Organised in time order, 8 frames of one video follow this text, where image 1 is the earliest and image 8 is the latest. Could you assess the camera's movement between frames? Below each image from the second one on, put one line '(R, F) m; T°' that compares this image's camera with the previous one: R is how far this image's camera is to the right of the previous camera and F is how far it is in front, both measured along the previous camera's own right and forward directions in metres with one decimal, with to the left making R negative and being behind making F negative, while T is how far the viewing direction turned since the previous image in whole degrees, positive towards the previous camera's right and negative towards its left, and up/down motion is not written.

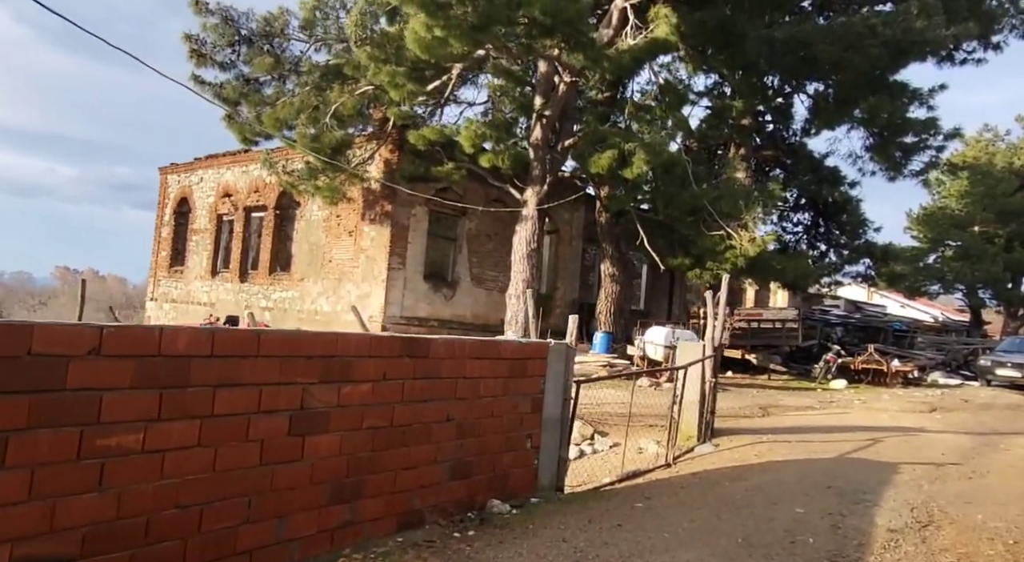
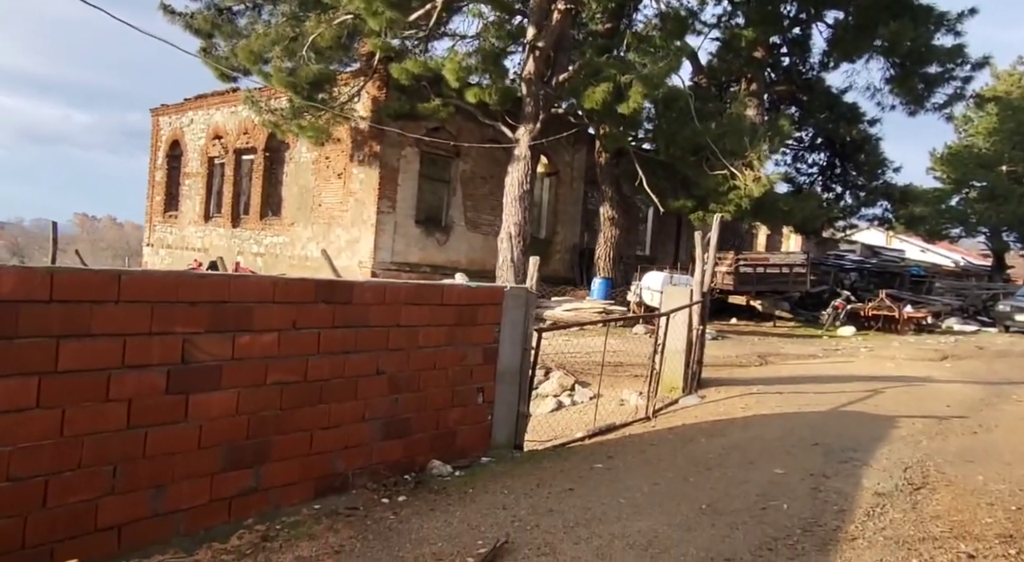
(+0.5, +0.7) m; -1°
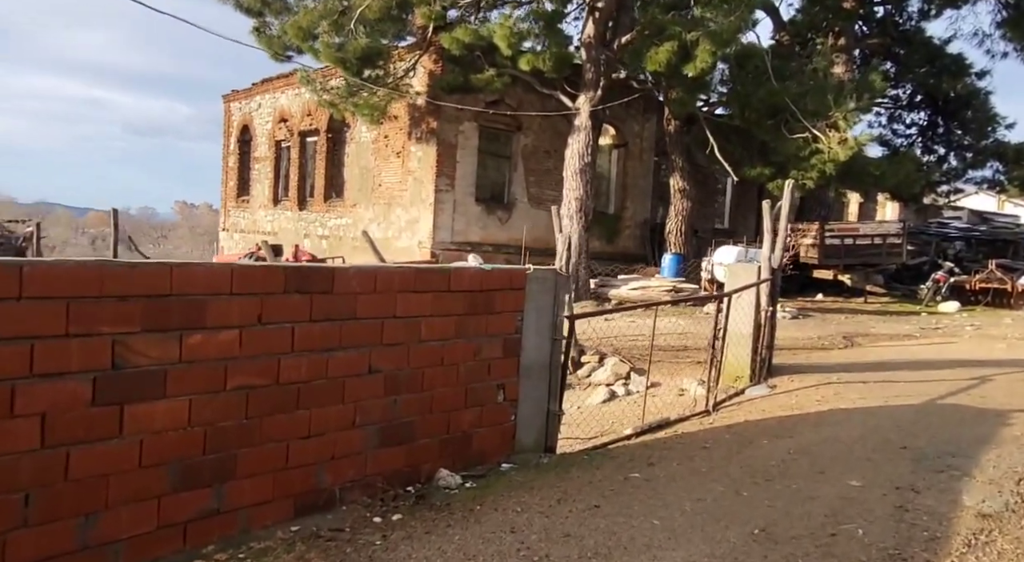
(+0.4, +0.8) m; -6°
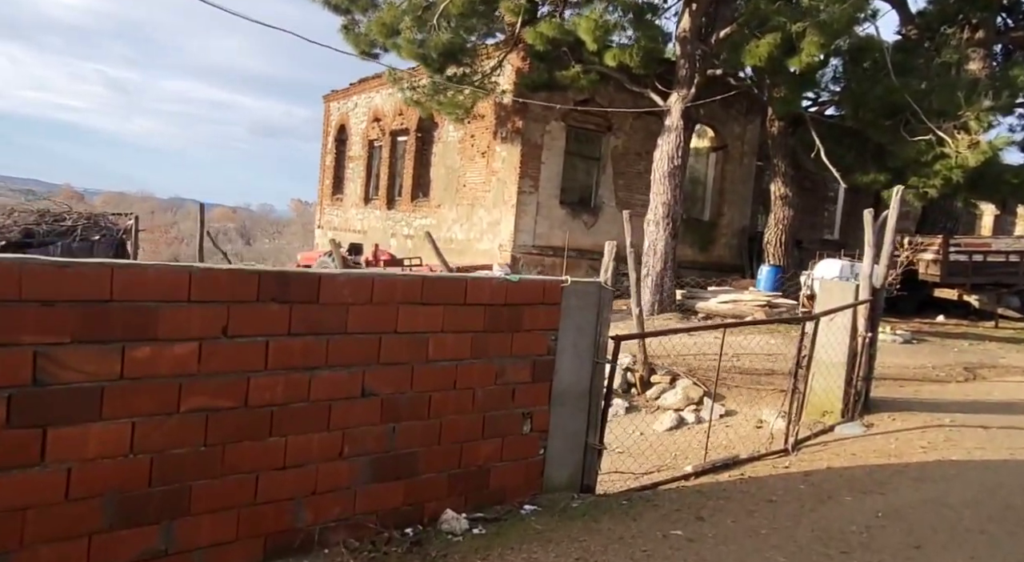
(+0.4, +0.7) m; -7°
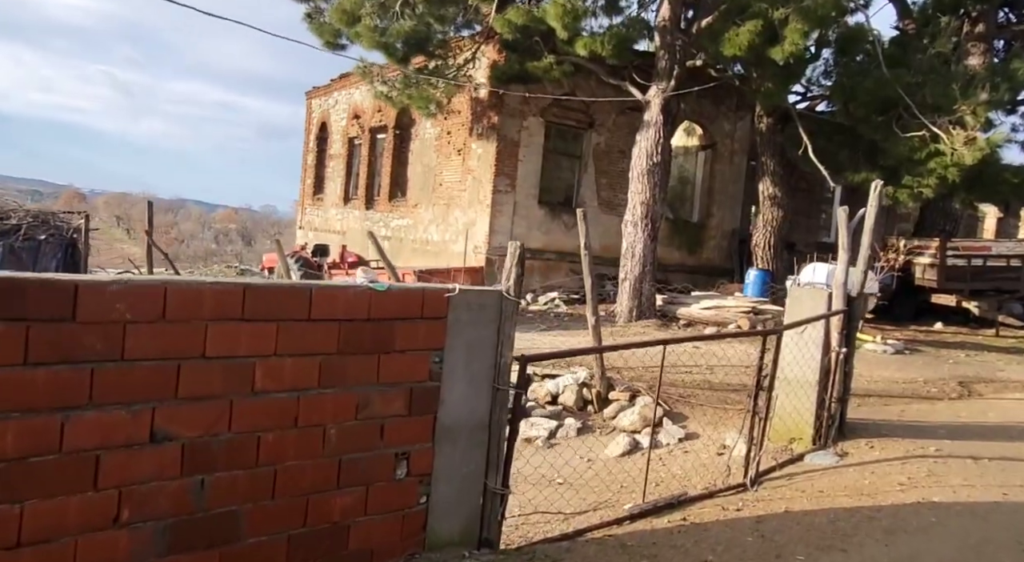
(+0.6, +0.8) m; 0°
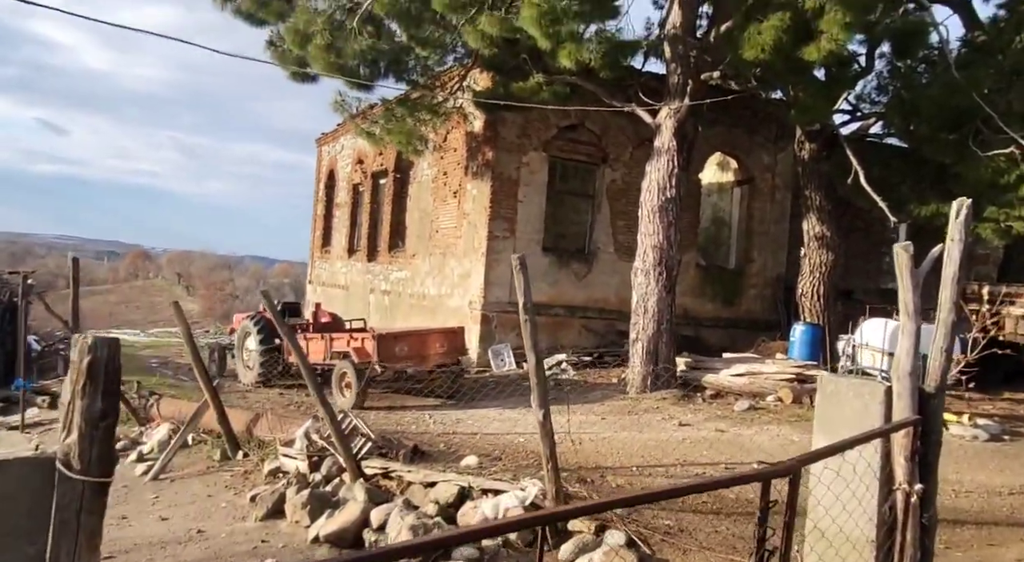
(+0.9, +2.3) m; -4°
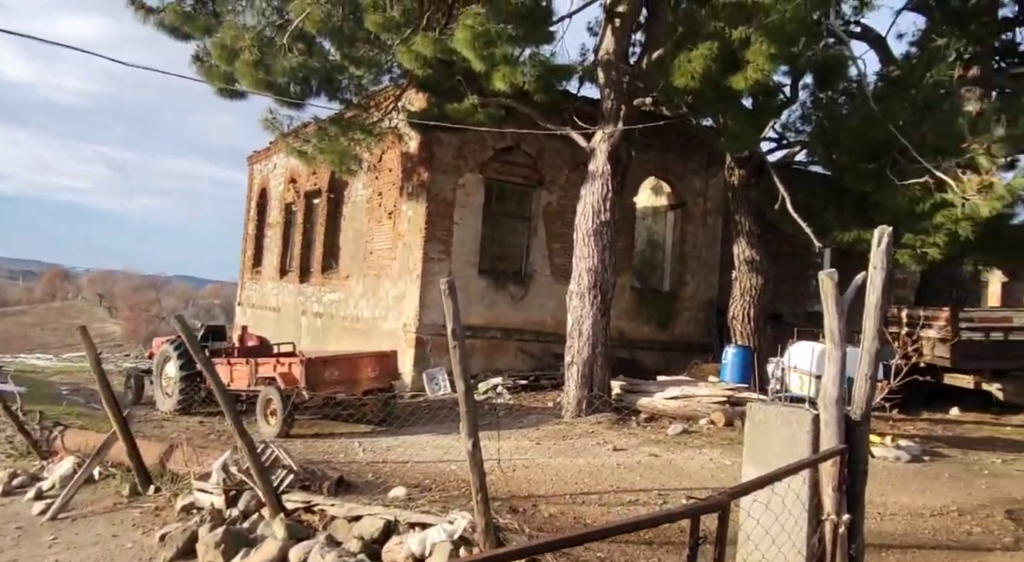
(+0.1, +0.1) m; +4°
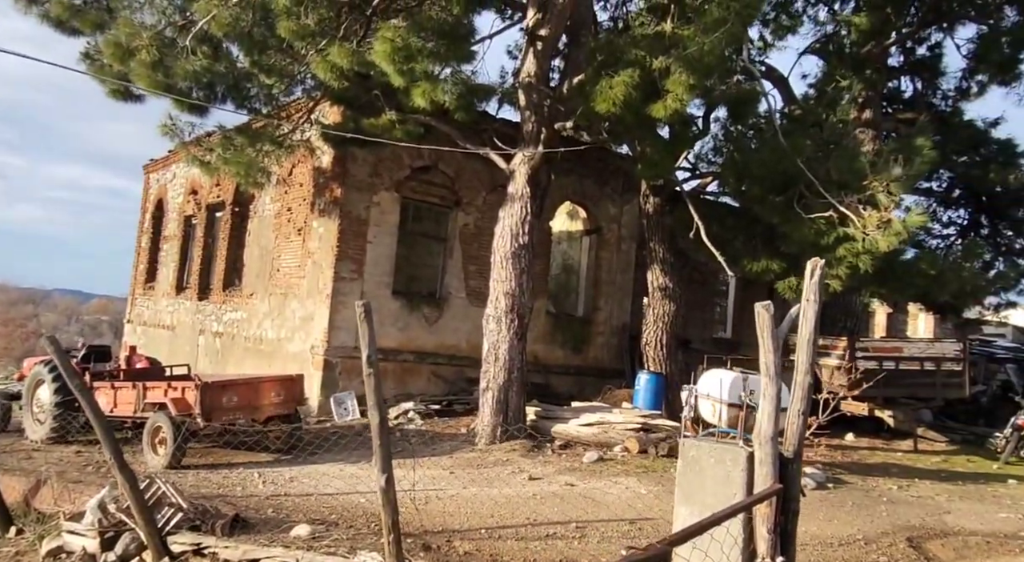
(0.0, +0.3) m; +6°
